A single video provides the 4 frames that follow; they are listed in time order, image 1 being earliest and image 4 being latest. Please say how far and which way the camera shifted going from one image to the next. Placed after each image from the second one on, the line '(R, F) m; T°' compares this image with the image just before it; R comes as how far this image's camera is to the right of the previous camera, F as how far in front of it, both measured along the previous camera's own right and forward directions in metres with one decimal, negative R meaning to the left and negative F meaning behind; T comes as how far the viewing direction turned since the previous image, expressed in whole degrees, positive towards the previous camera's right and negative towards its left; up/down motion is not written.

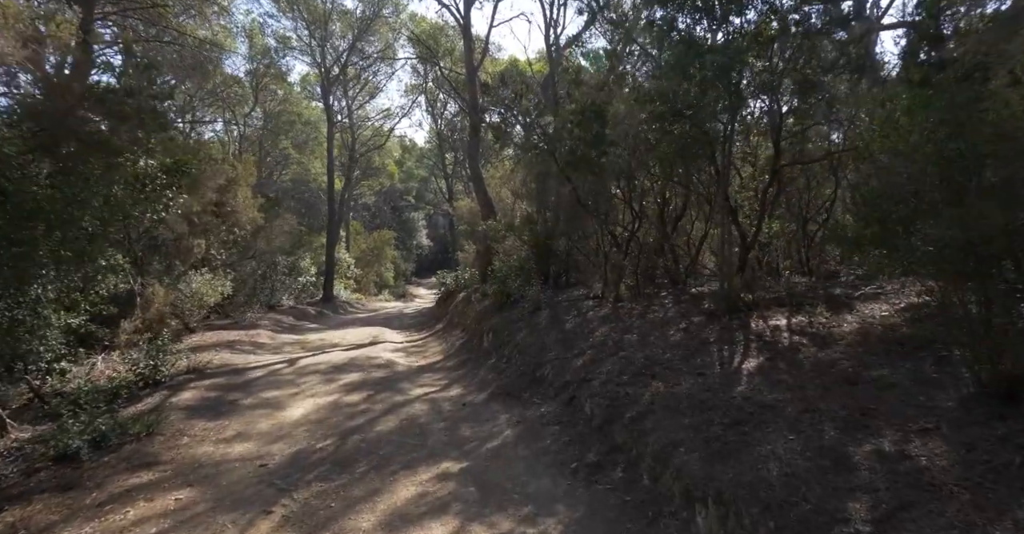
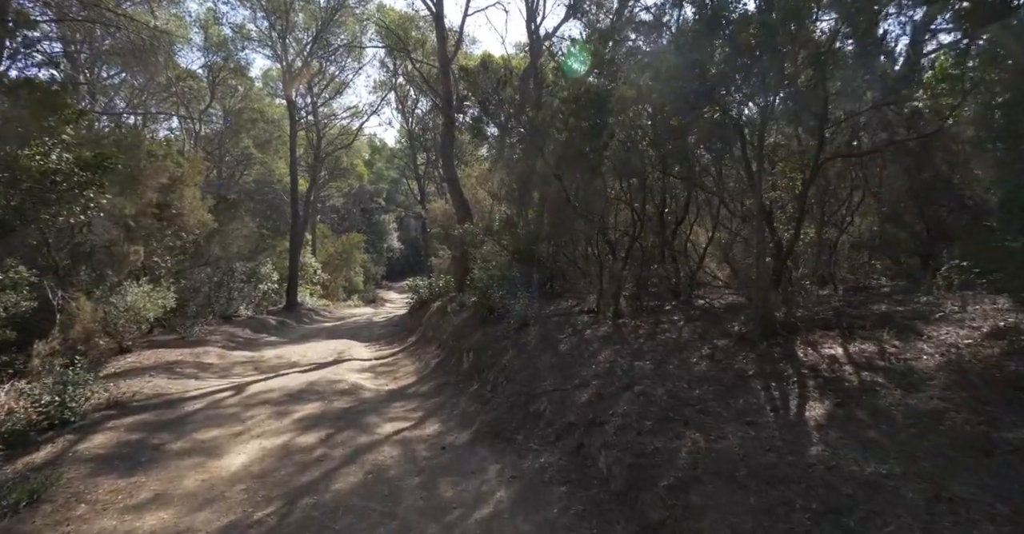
(-0.2, +1.2) m; +3°
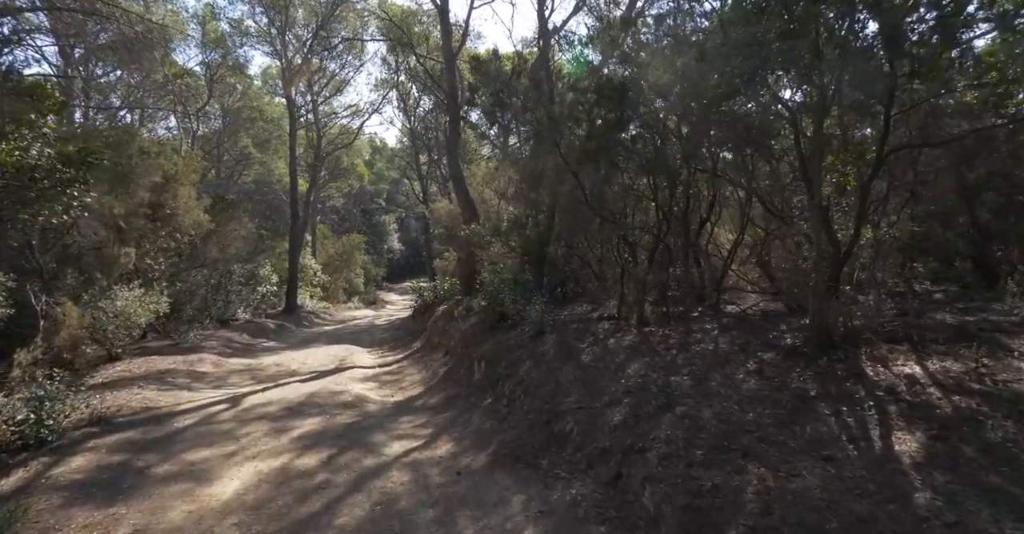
(-0.2, +0.6) m; 0°
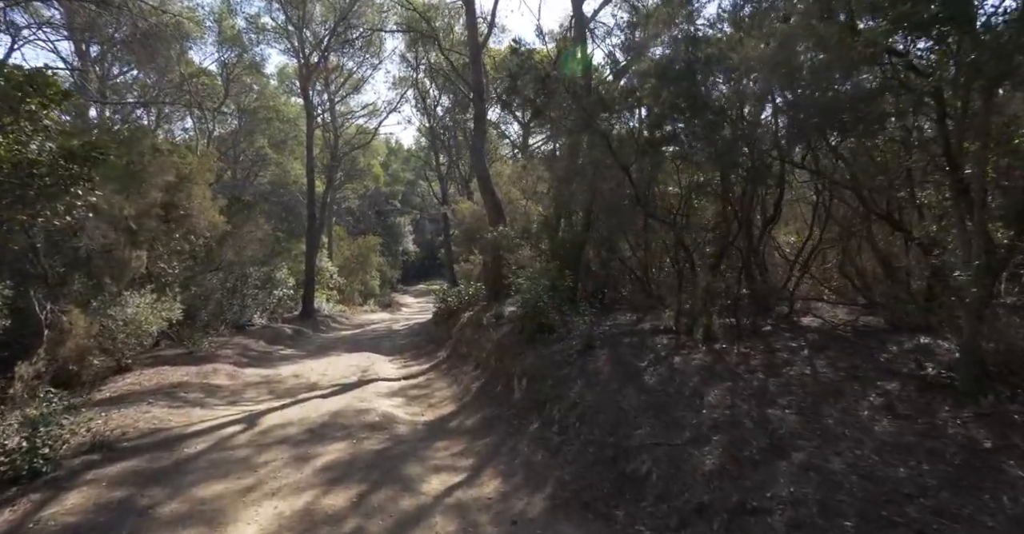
(-0.4, +0.8) m; -1°
